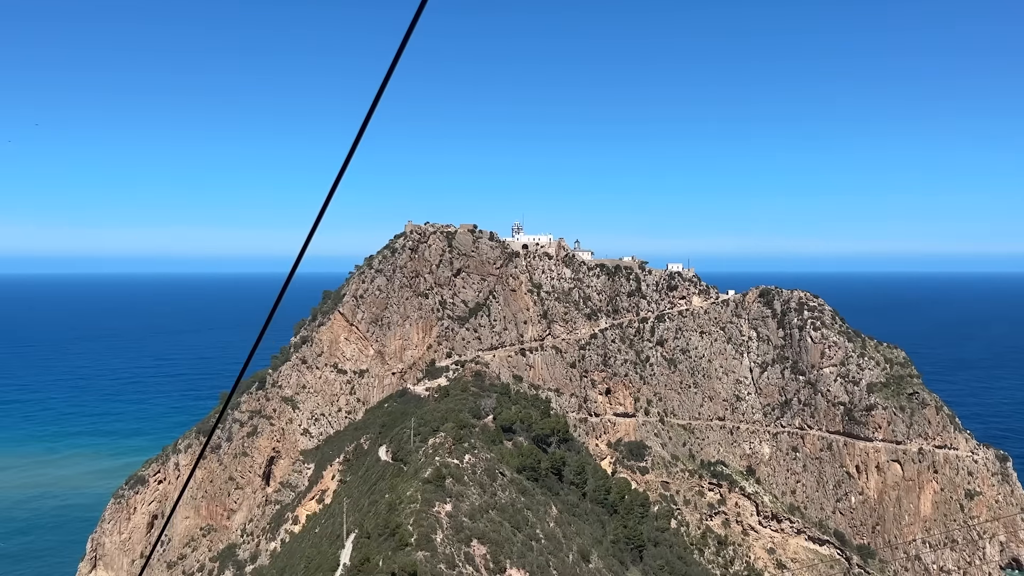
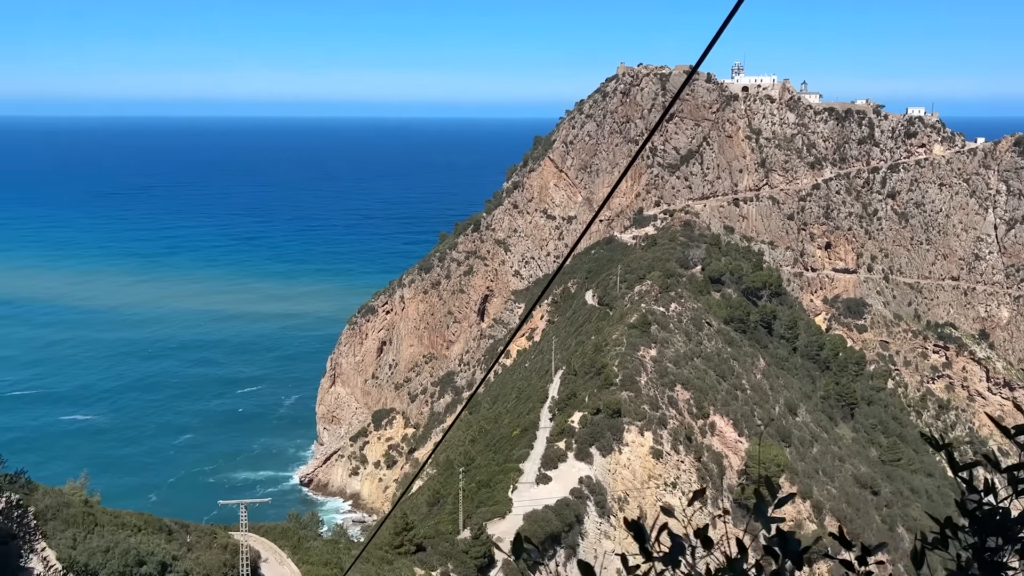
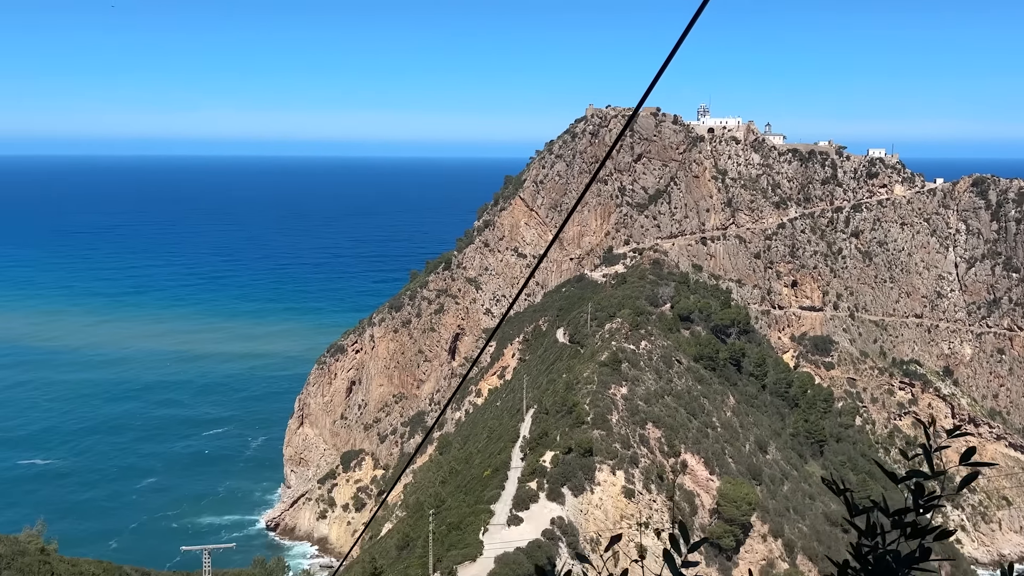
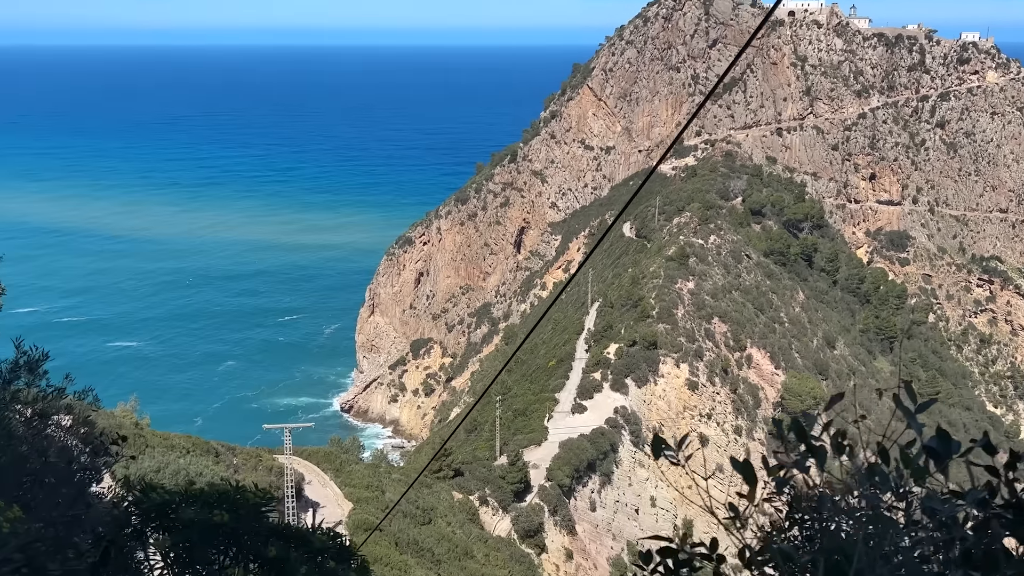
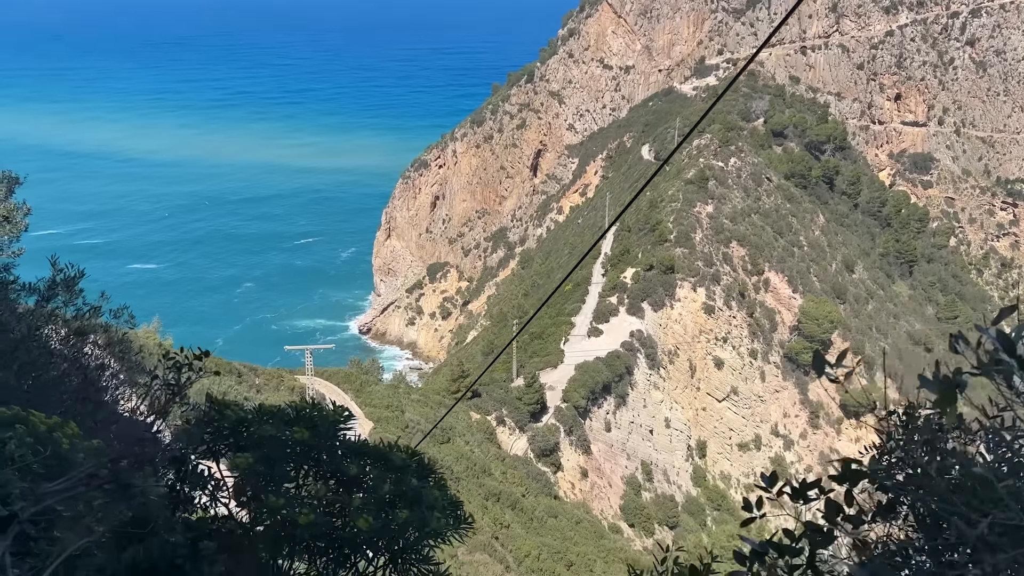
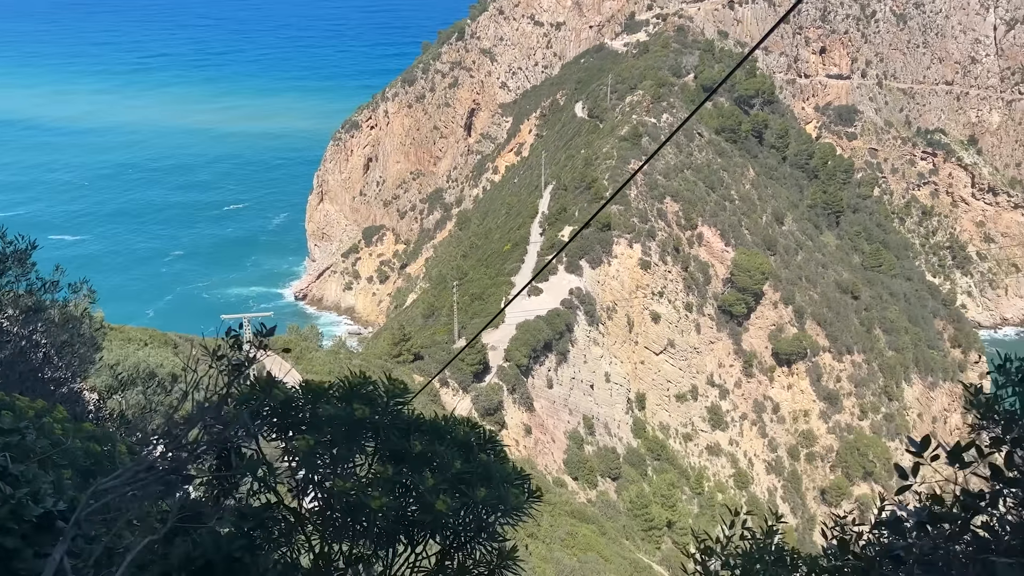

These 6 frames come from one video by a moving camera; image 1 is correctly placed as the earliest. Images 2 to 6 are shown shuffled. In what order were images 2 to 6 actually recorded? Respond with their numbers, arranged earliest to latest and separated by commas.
3, 2, 4, 5, 6
